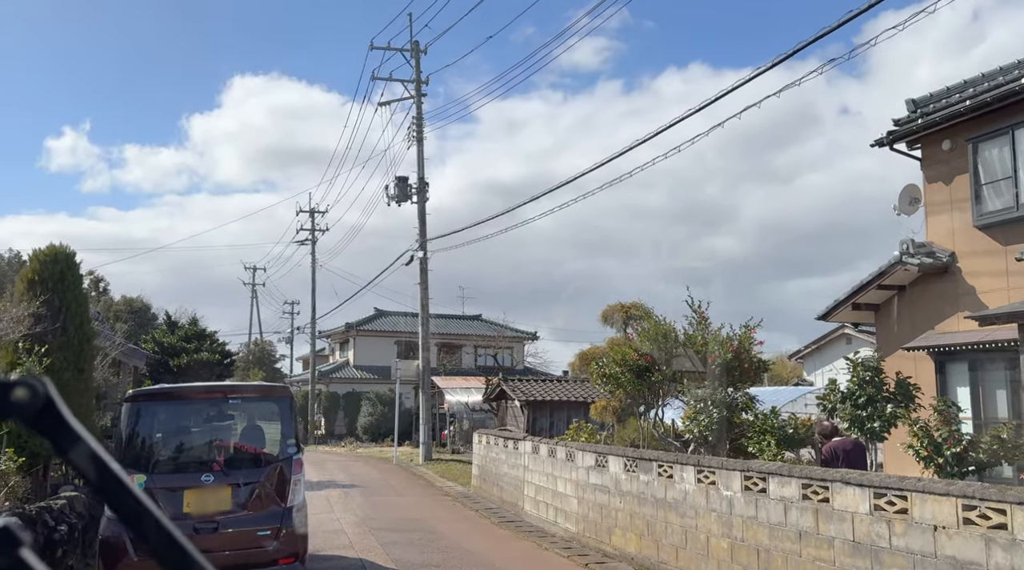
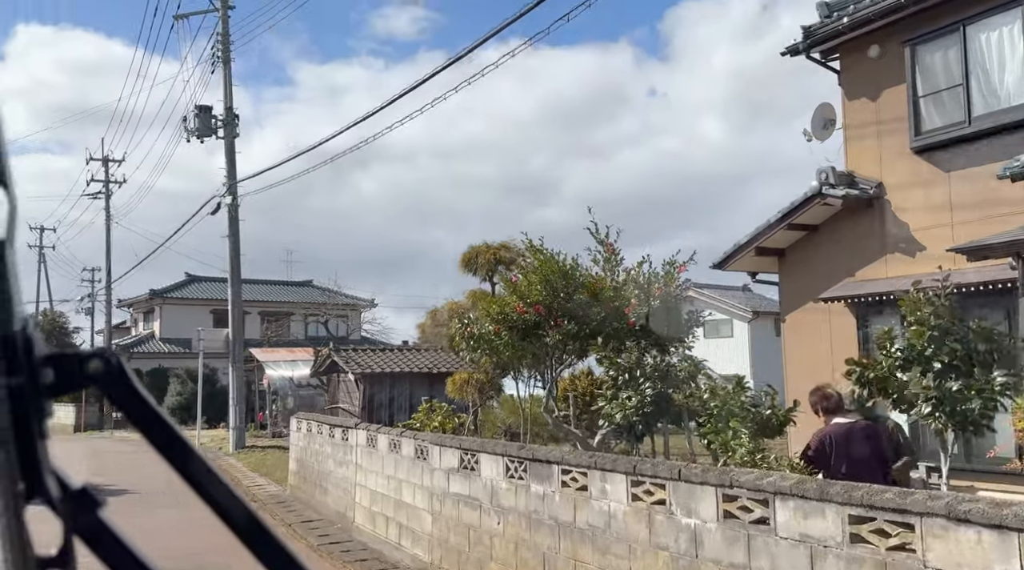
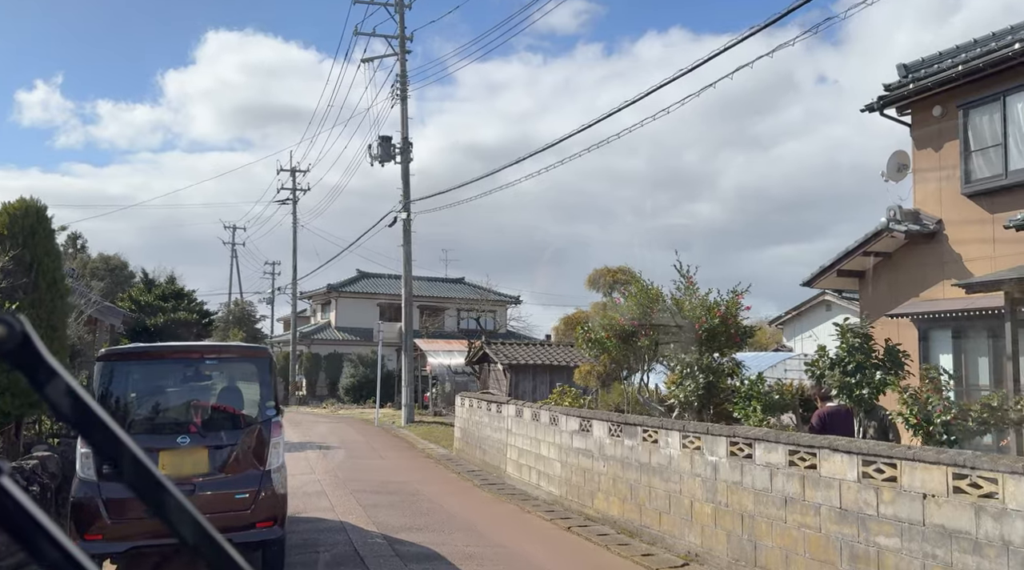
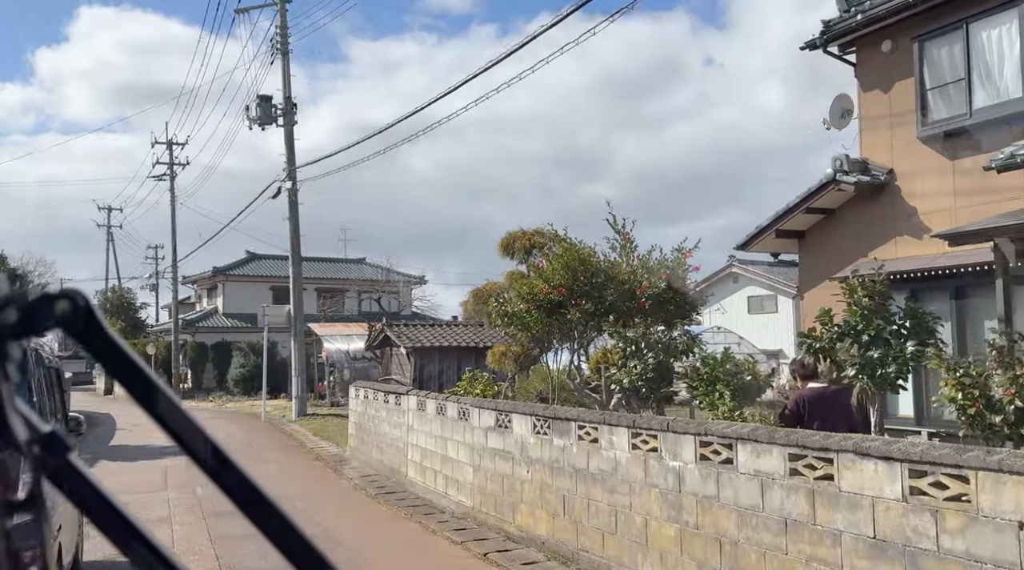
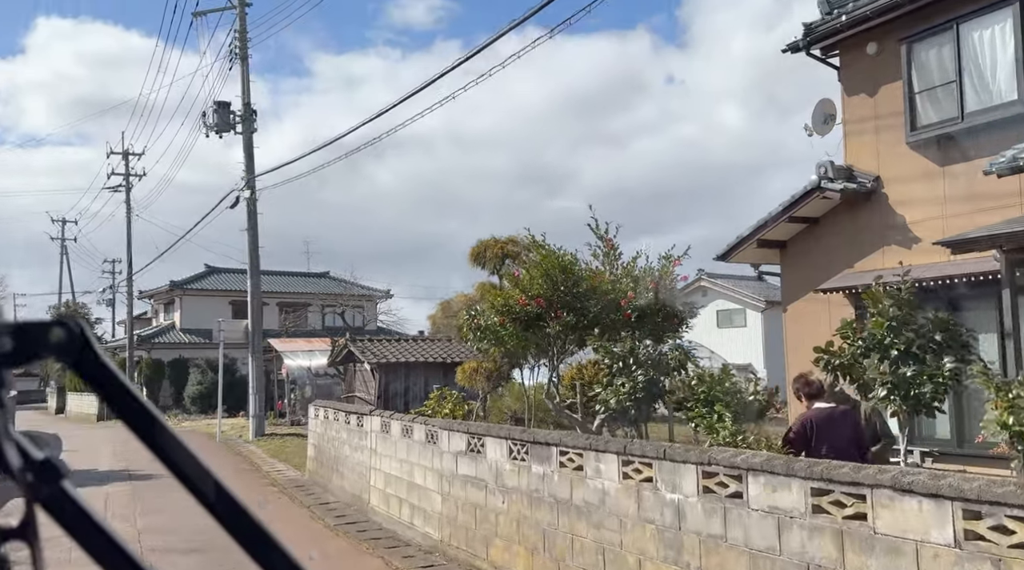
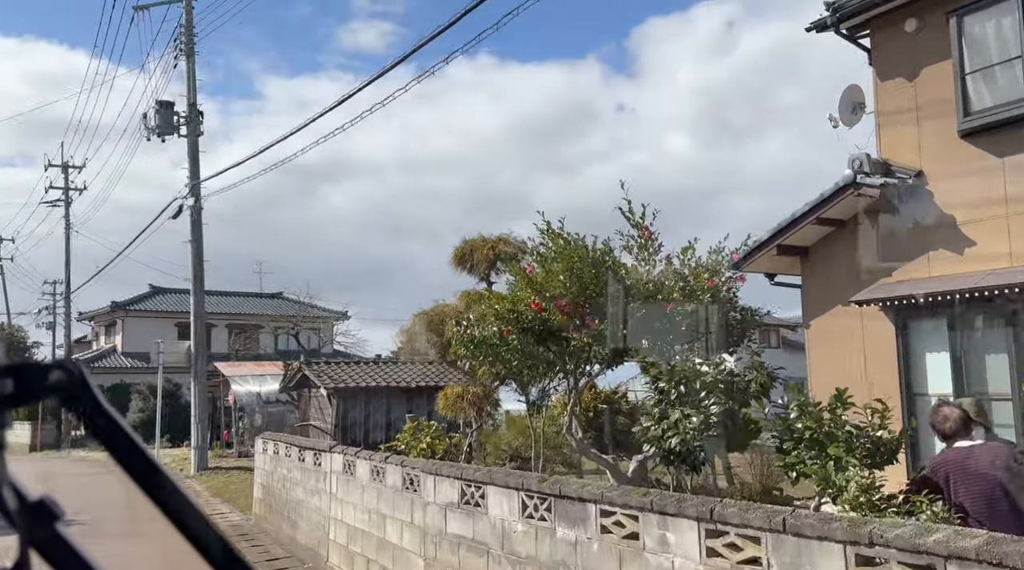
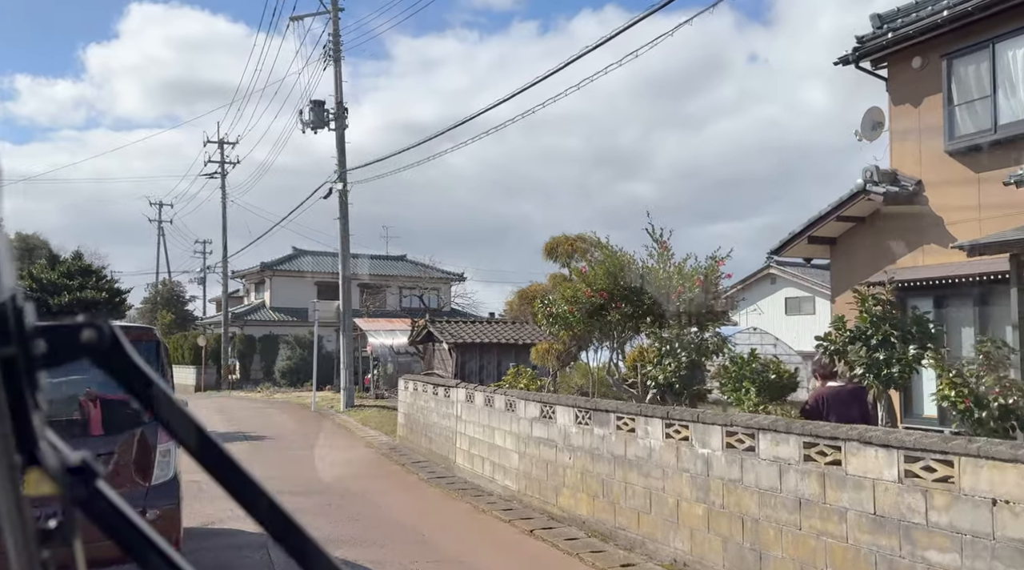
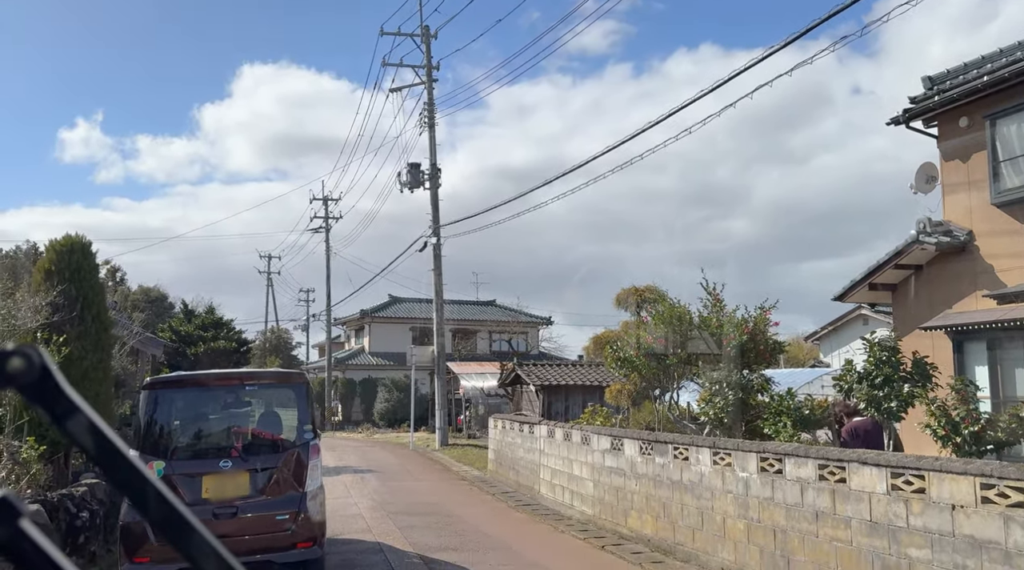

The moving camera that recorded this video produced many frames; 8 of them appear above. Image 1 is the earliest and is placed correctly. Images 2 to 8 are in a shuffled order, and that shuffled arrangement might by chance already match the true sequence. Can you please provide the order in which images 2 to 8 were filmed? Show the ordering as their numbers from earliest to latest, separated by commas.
8, 3, 7, 4, 5, 2, 6
